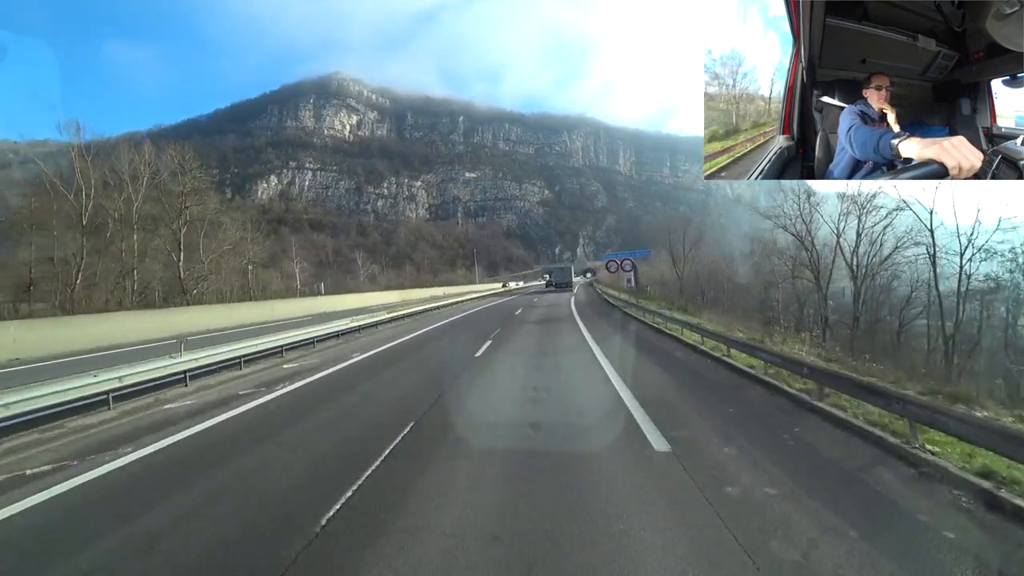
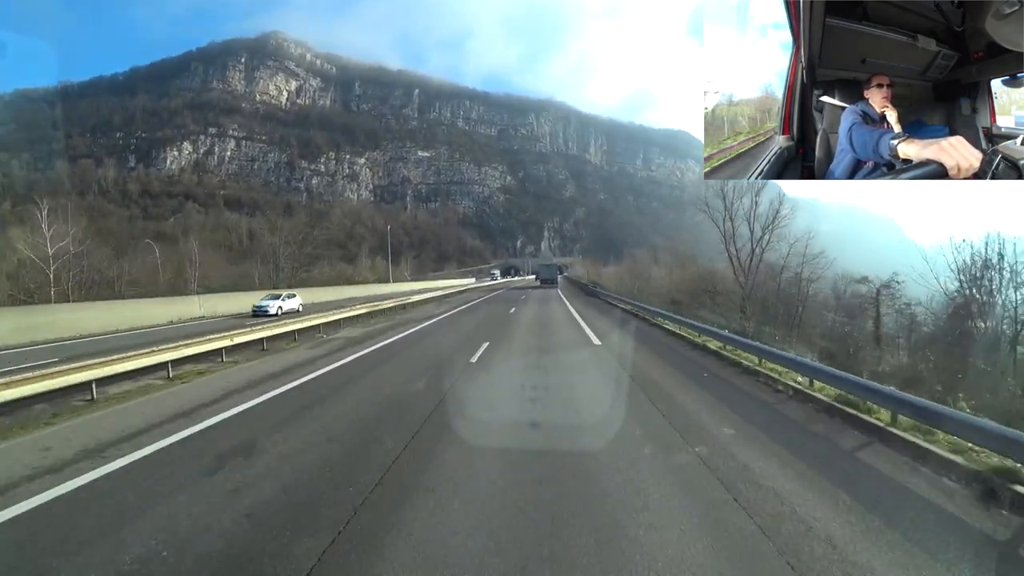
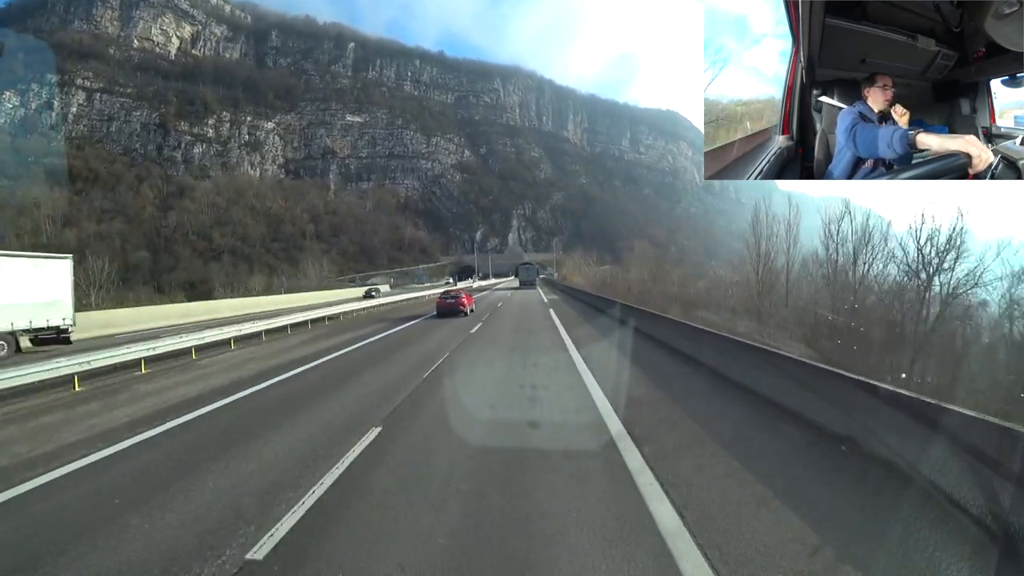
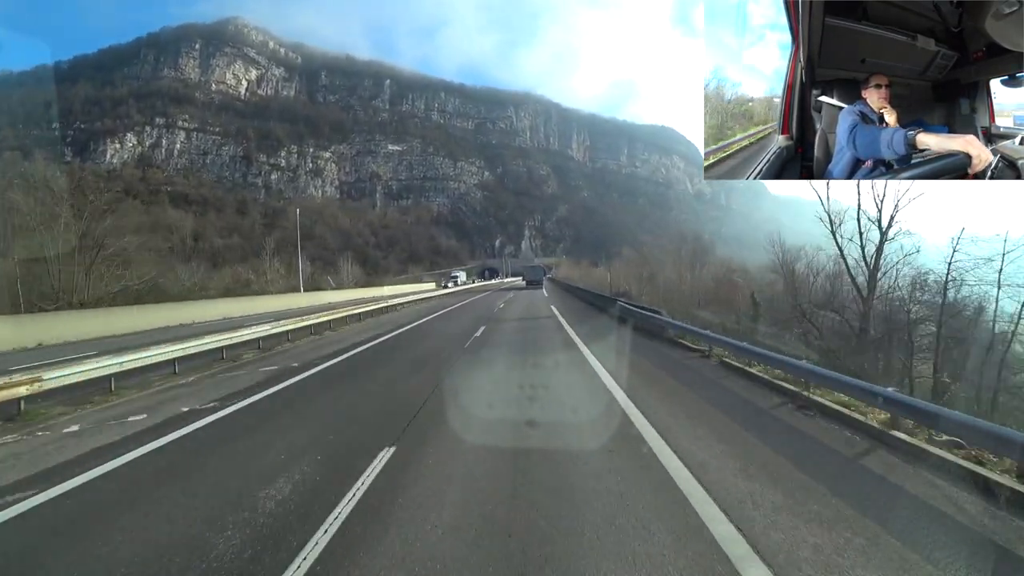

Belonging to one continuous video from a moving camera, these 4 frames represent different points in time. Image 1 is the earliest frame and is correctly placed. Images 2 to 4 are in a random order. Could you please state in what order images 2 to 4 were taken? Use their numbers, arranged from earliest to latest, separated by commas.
2, 4, 3
